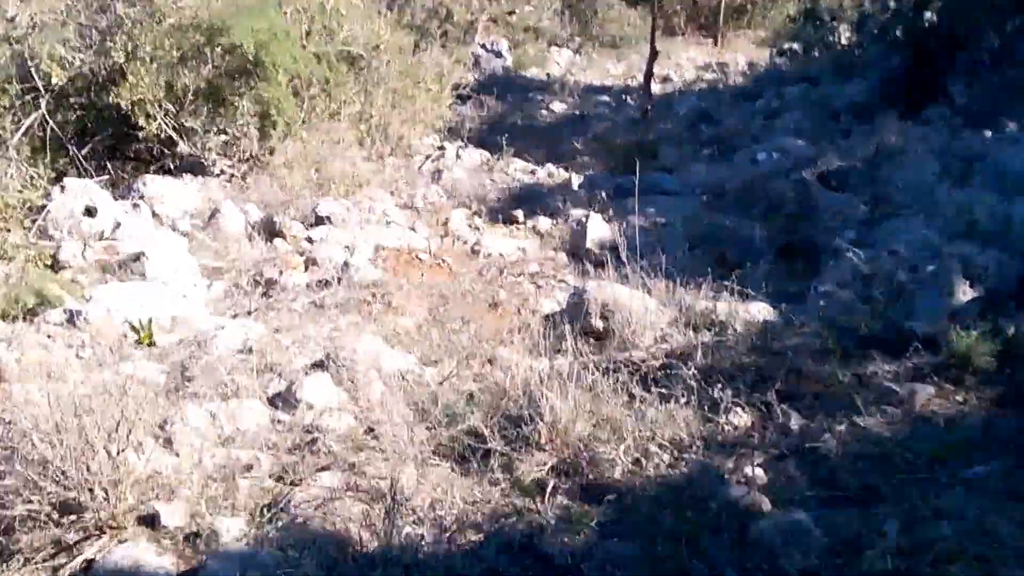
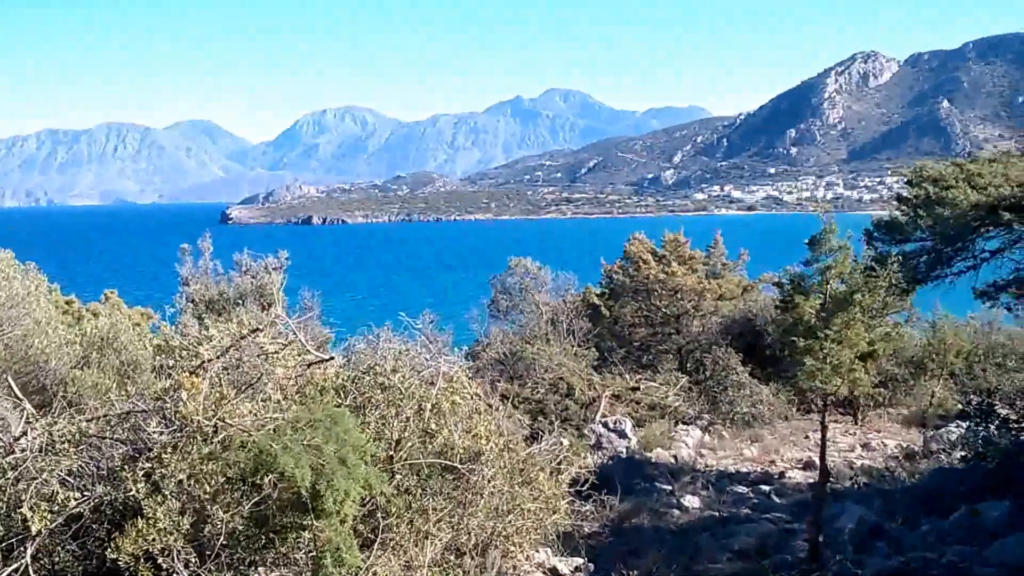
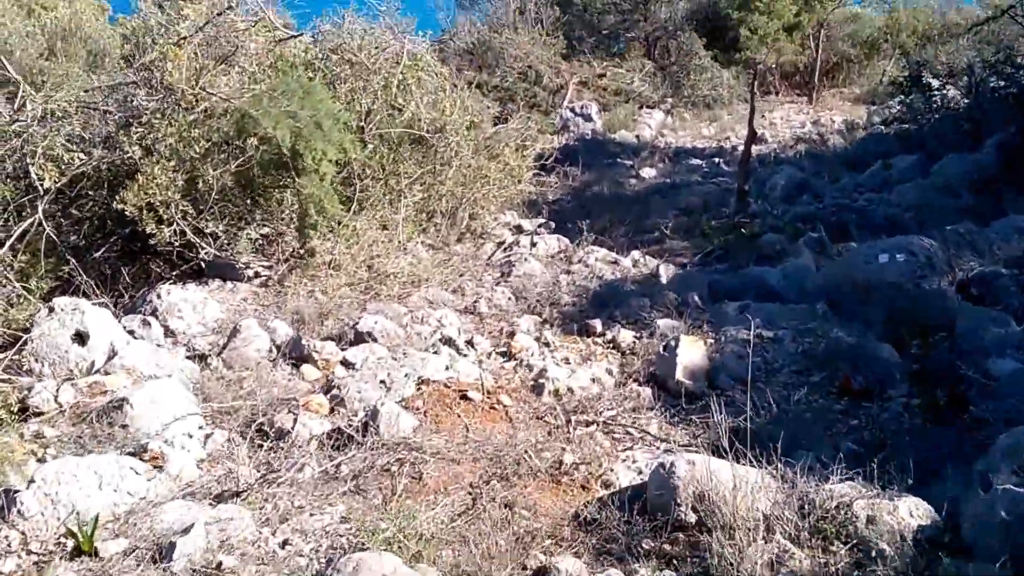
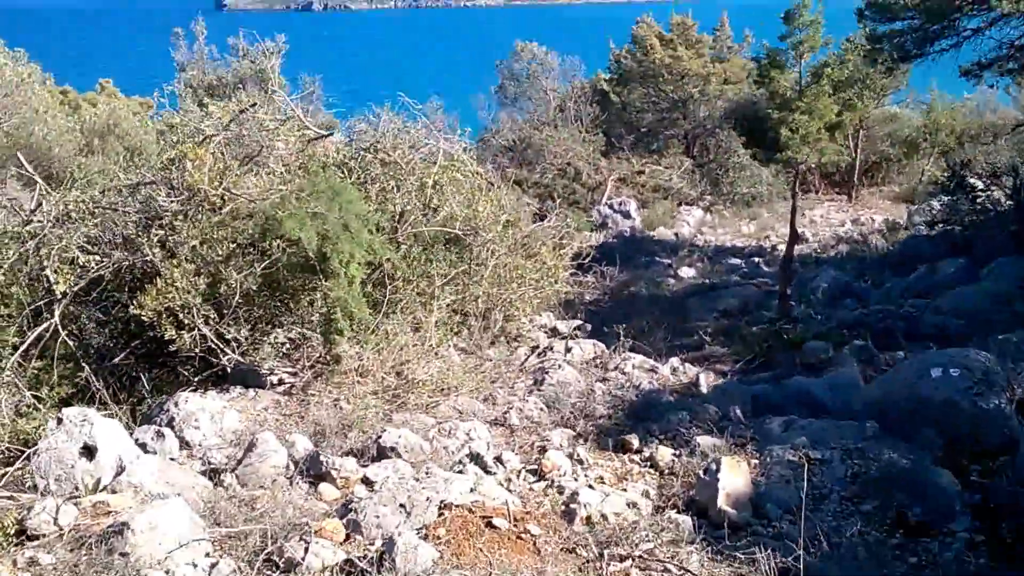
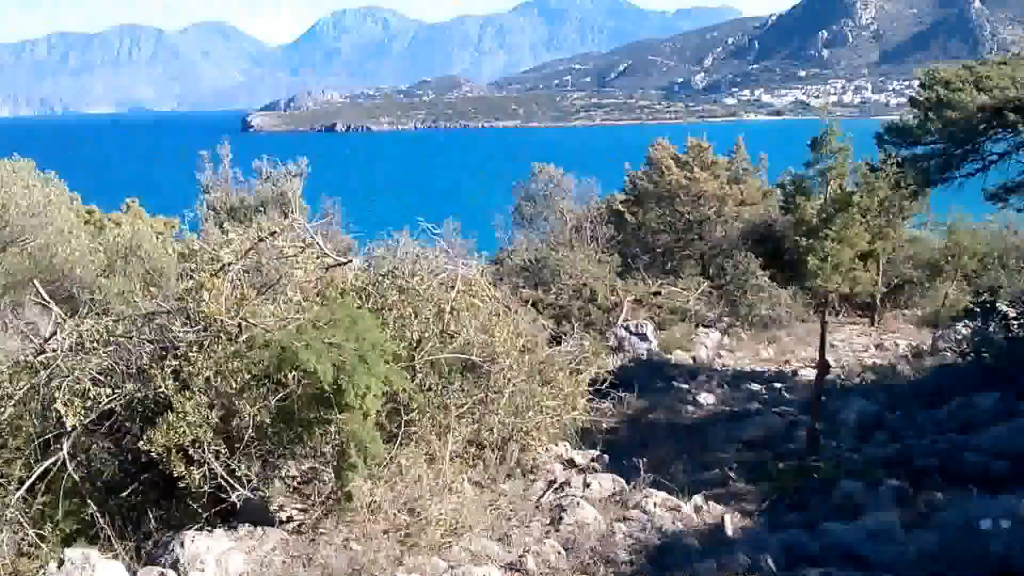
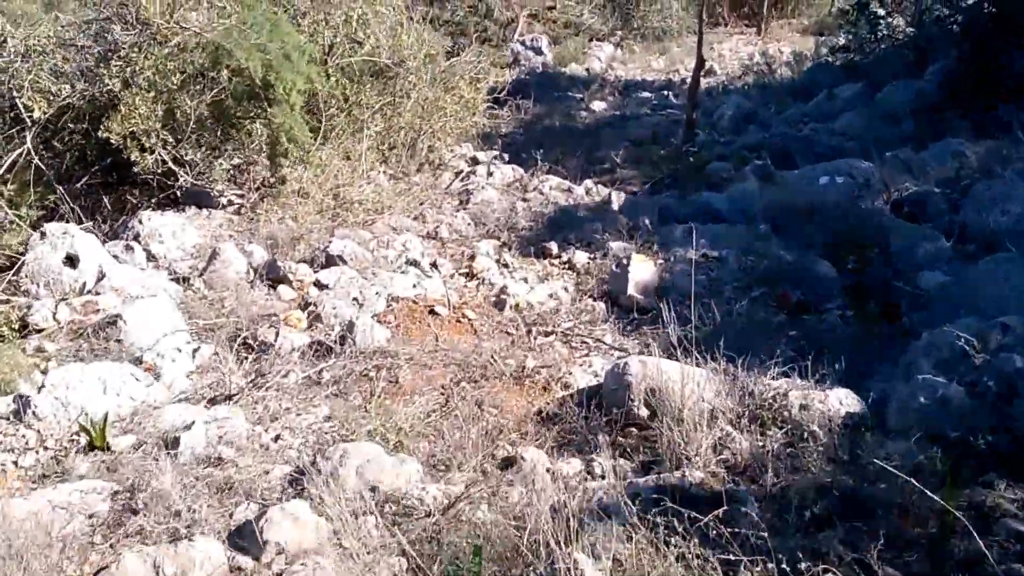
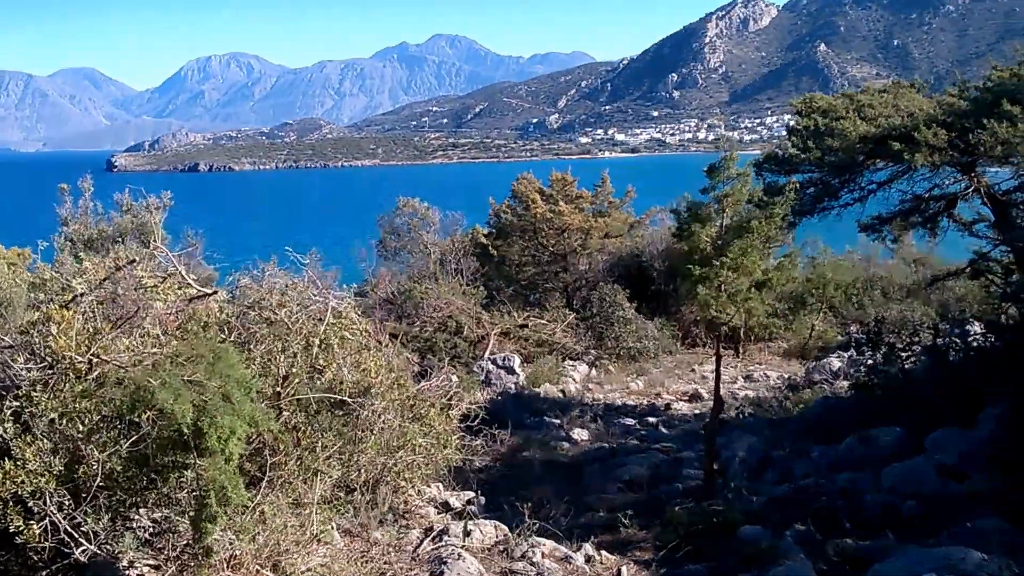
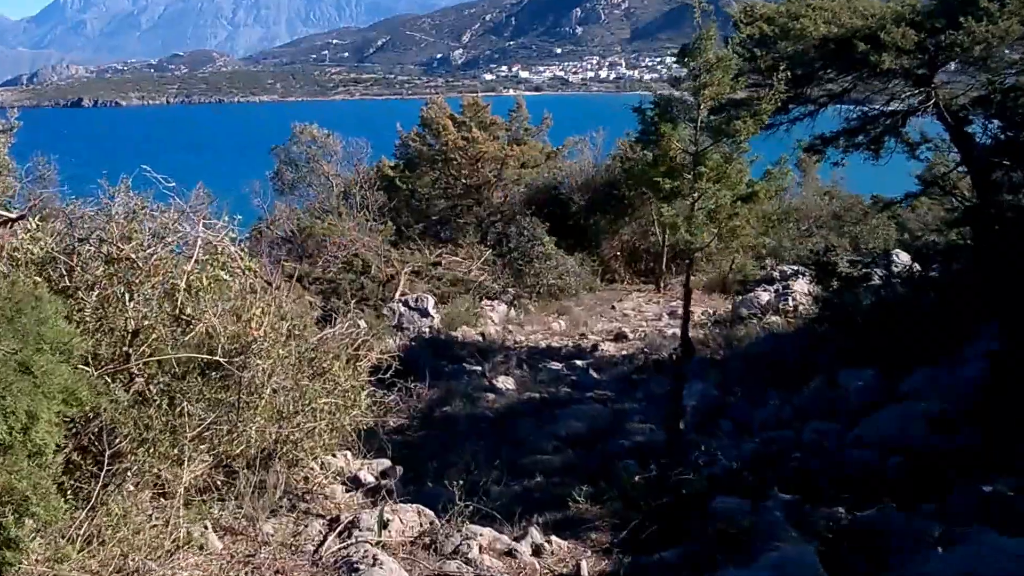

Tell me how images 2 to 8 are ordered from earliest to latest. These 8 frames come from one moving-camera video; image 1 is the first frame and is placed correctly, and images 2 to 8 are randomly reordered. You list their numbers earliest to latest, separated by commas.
6, 3, 4, 5, 2, 7, 8
